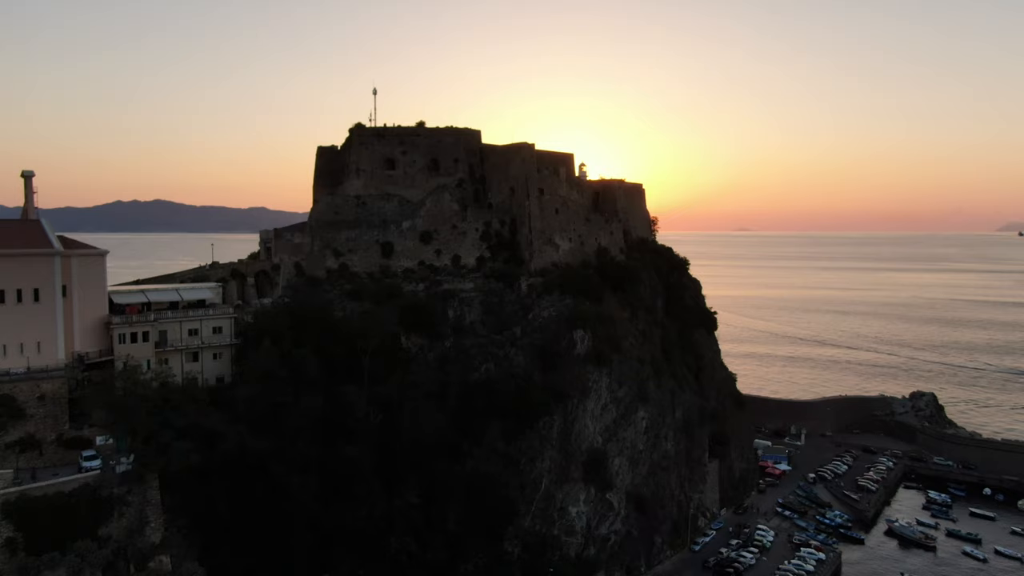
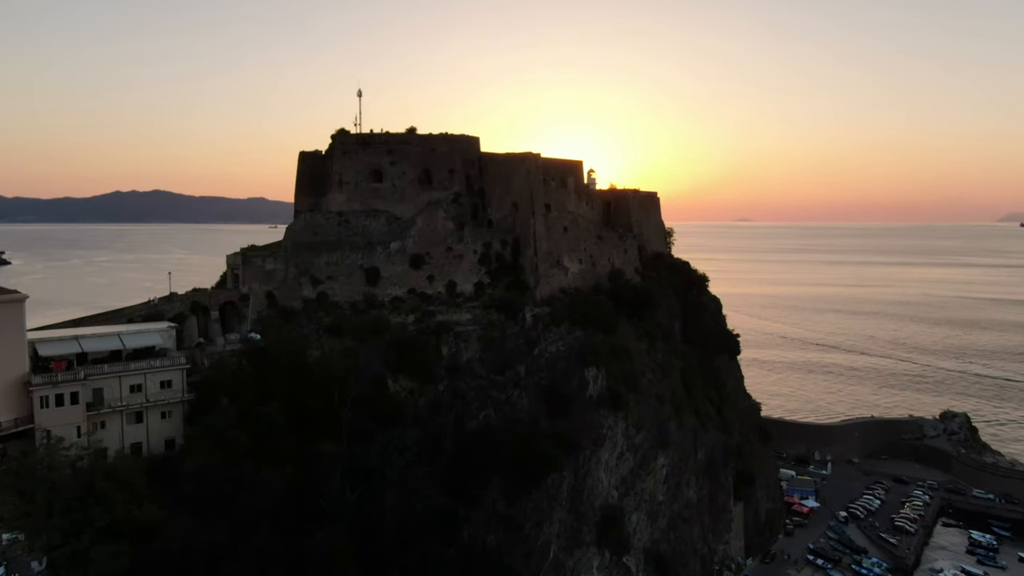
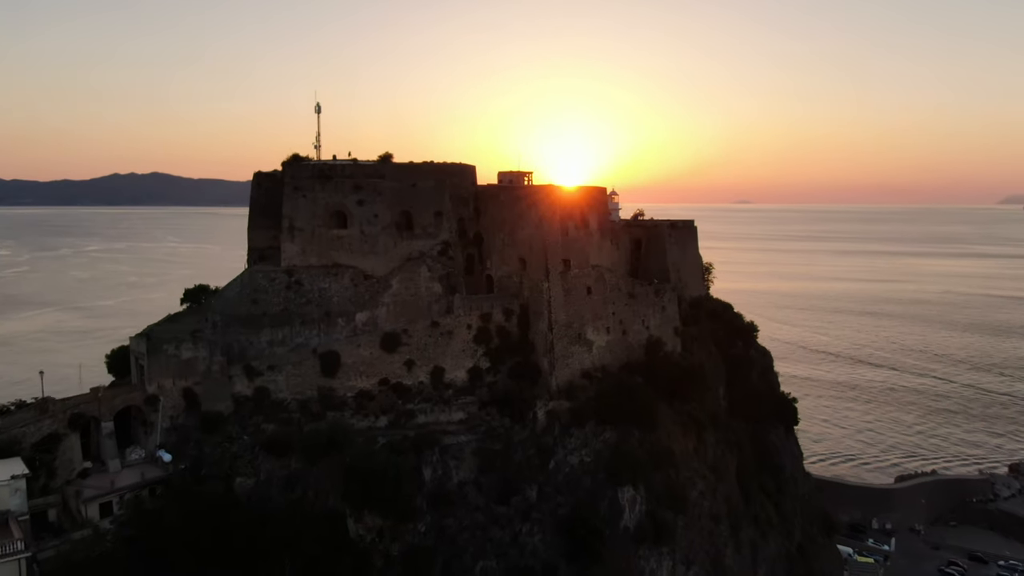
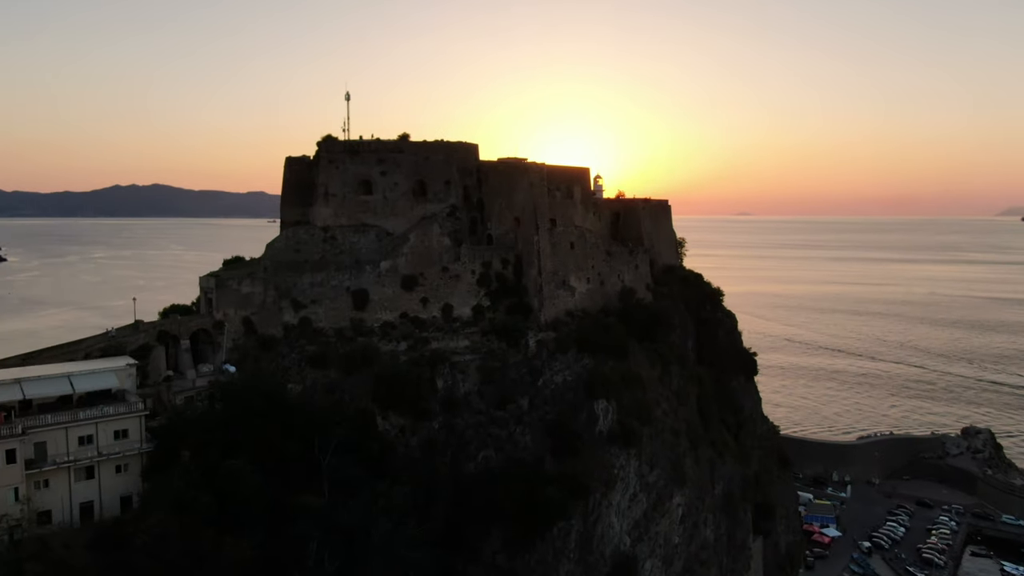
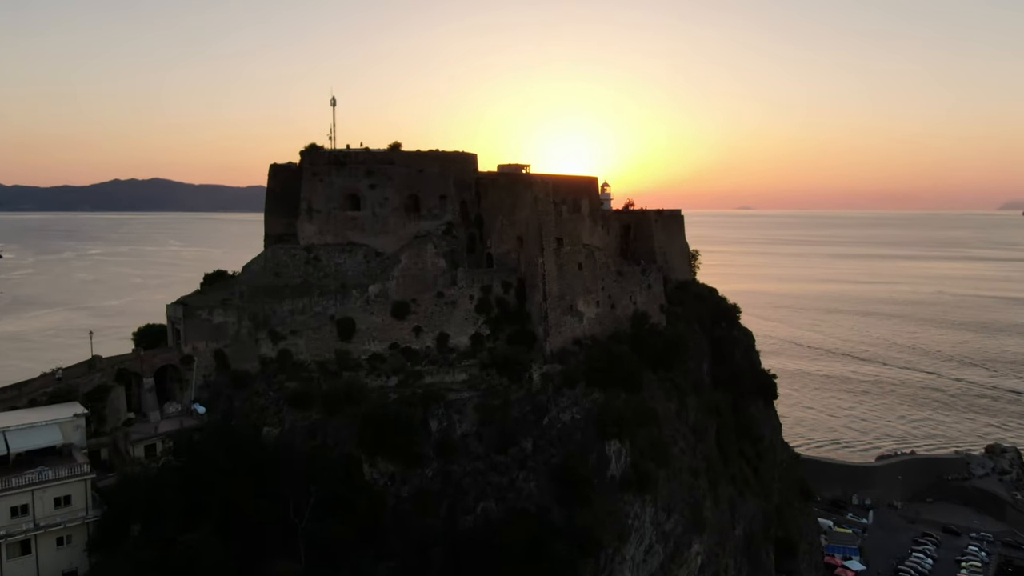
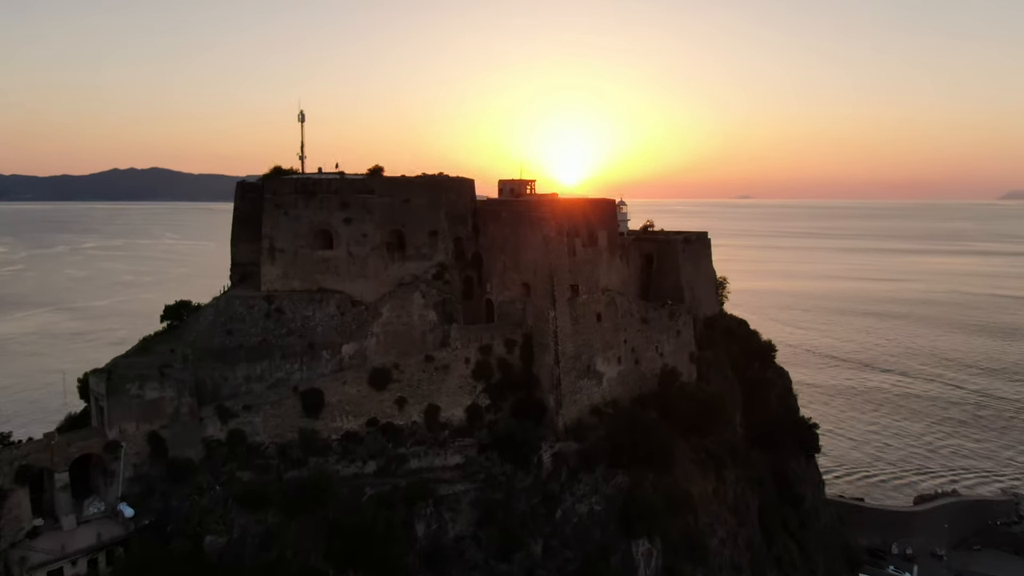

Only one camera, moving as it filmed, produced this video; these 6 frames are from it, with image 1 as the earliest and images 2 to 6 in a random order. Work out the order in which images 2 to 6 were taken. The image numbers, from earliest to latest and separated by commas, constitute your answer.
2, 4, 5, 3, 6
